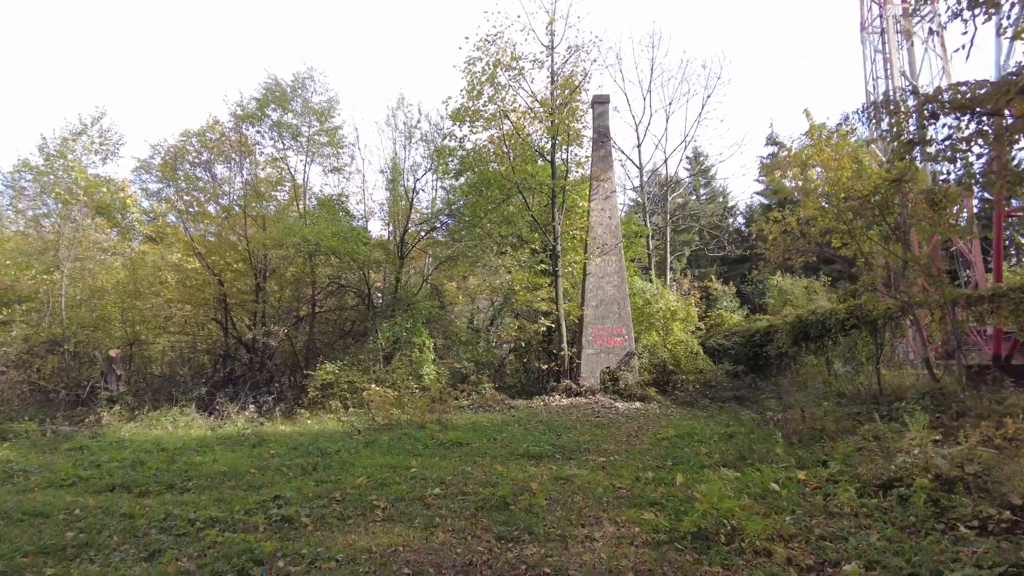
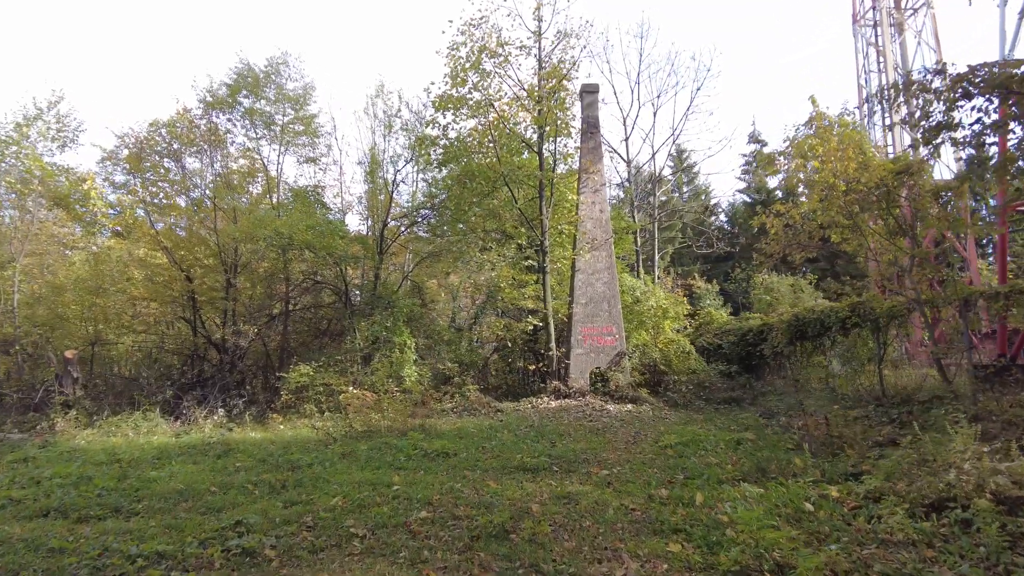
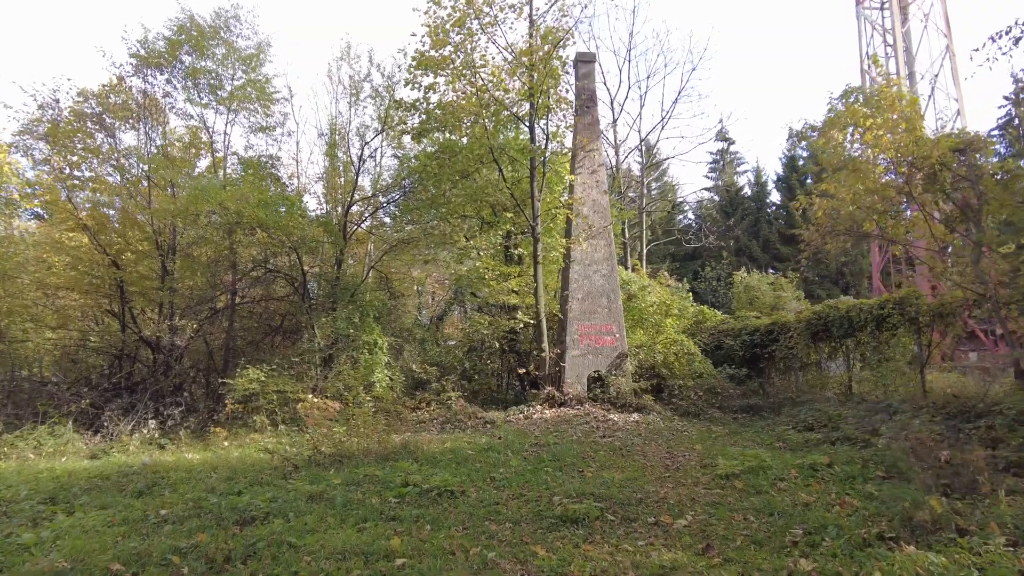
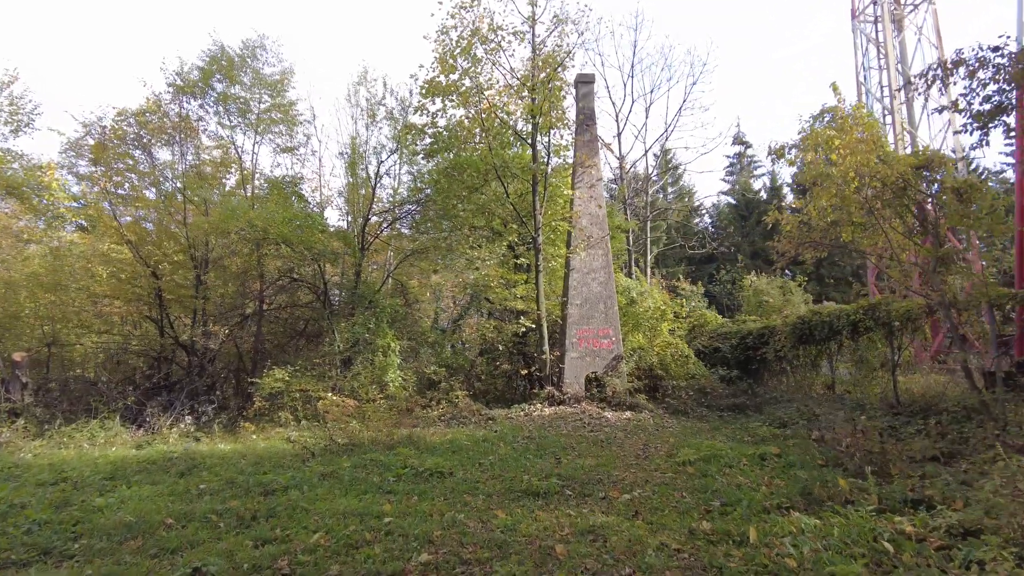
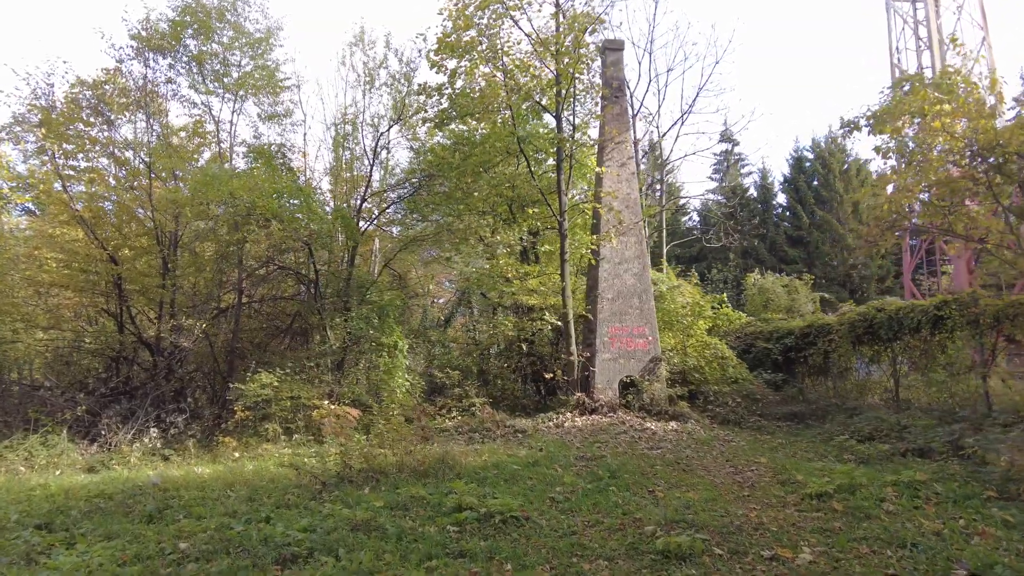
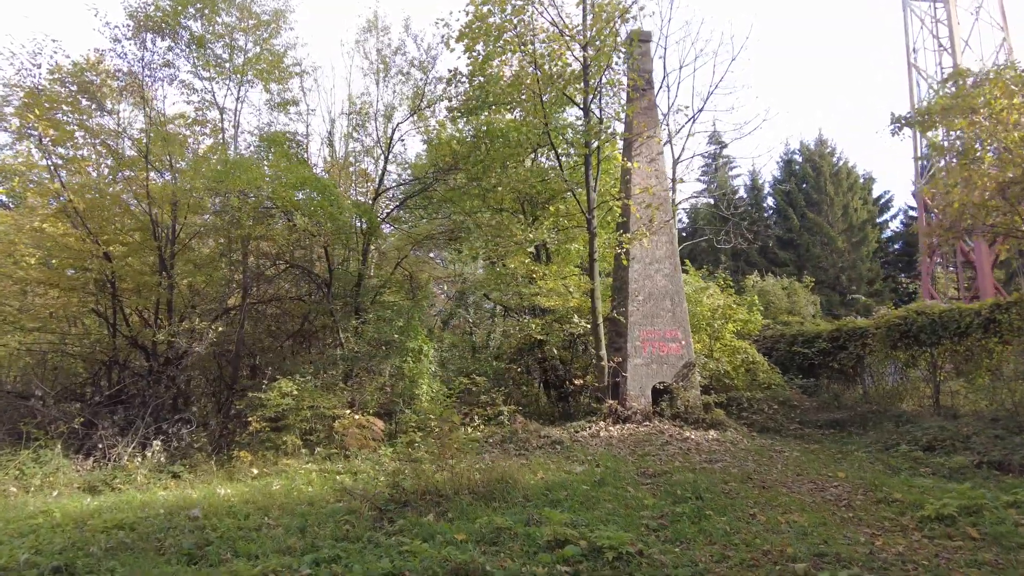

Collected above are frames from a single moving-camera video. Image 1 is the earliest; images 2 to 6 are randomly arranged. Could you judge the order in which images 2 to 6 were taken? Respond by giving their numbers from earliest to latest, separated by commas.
2, 4, 3, 5, 6
